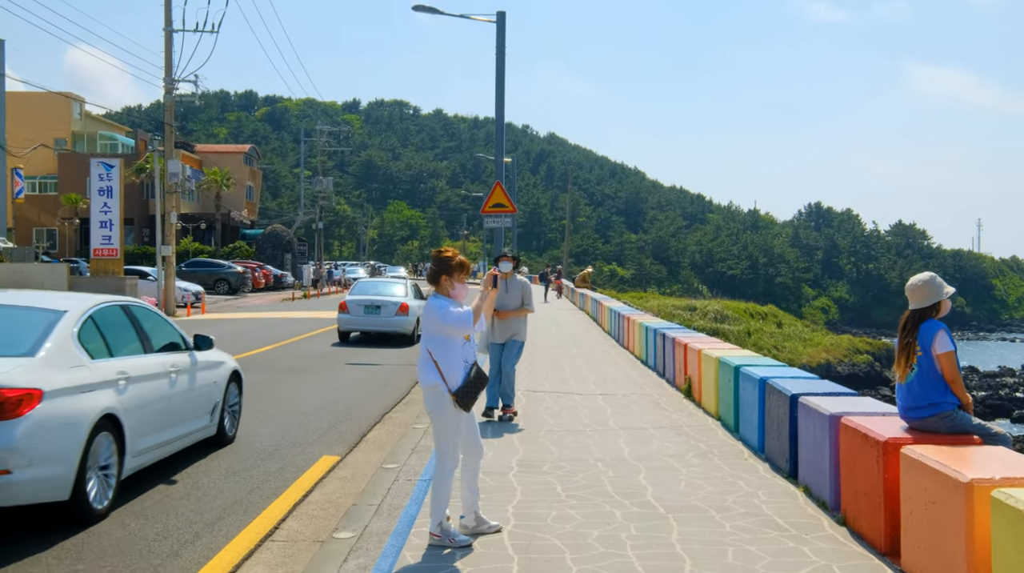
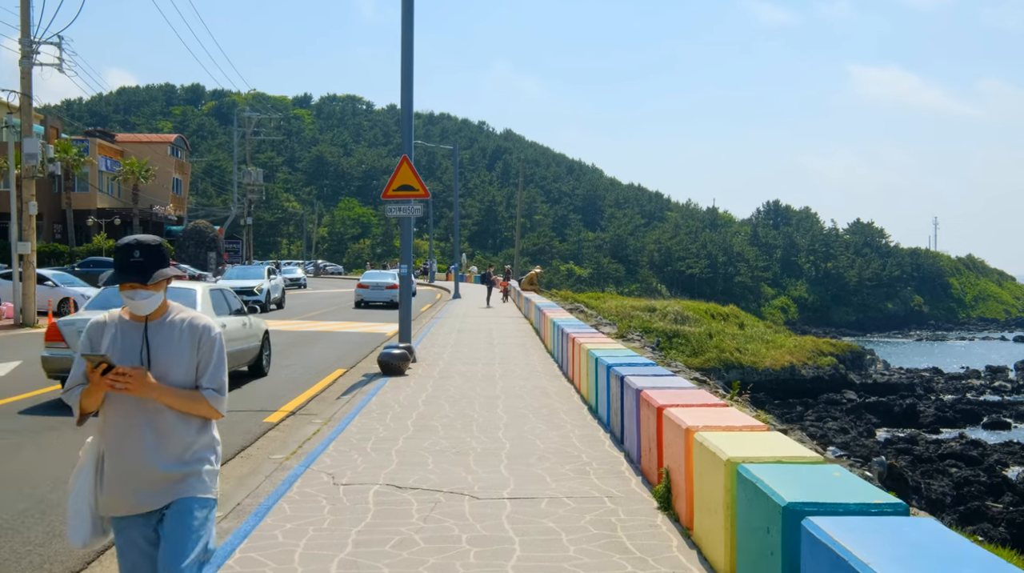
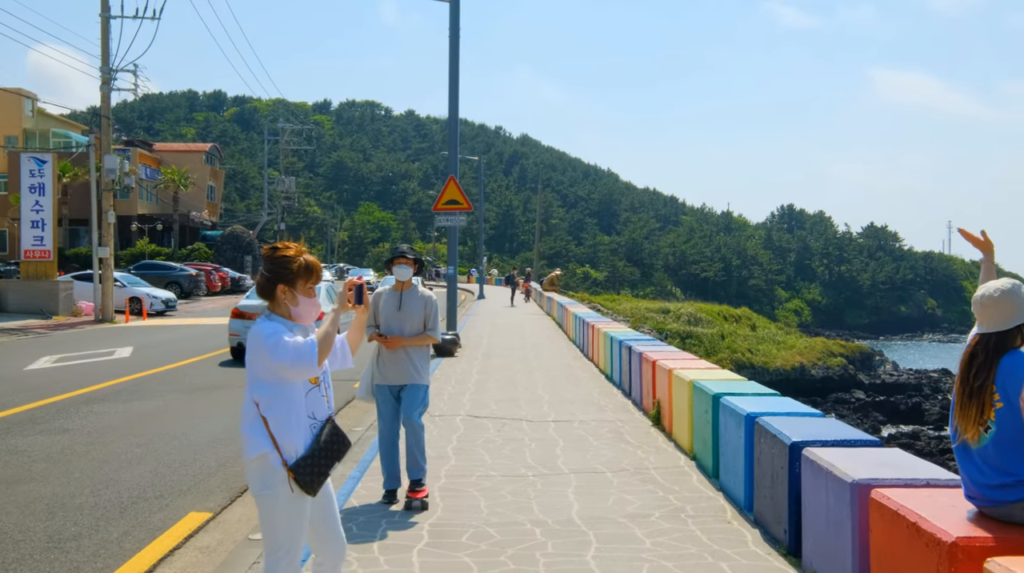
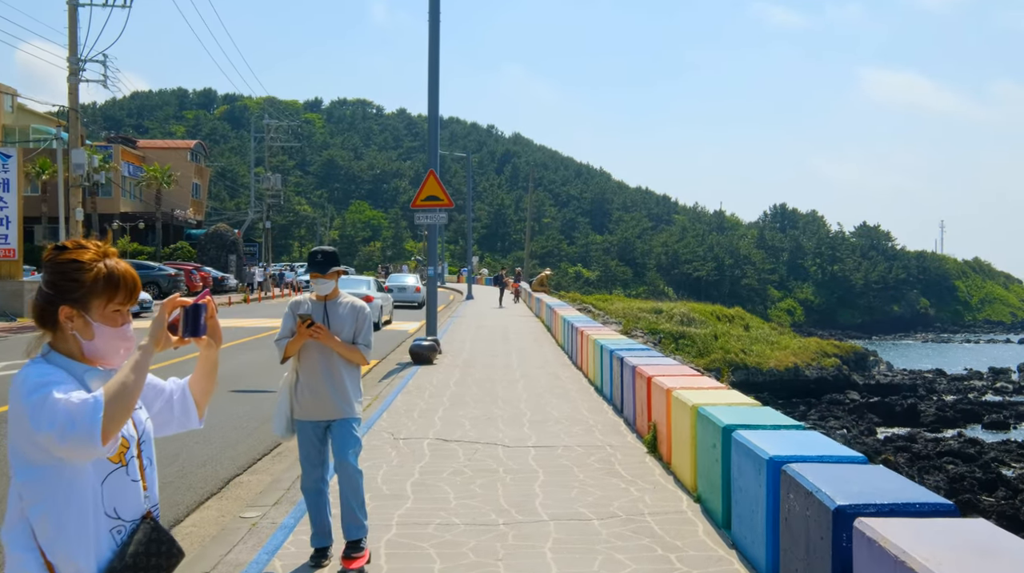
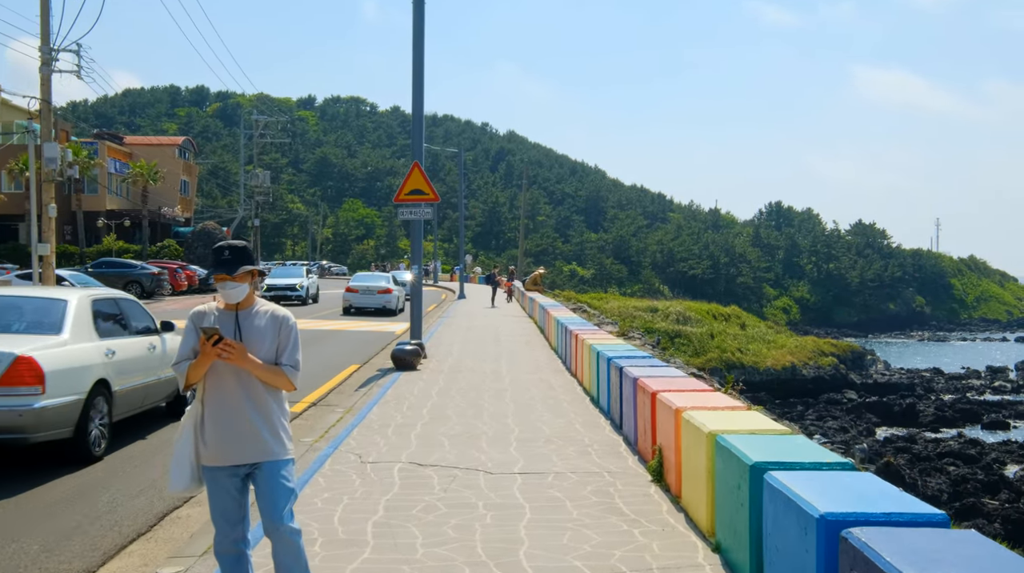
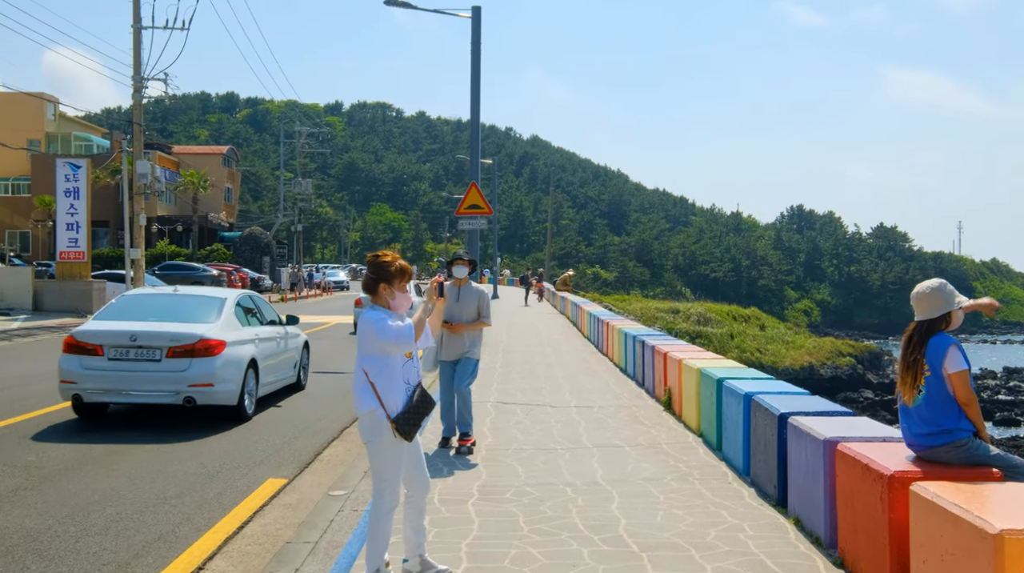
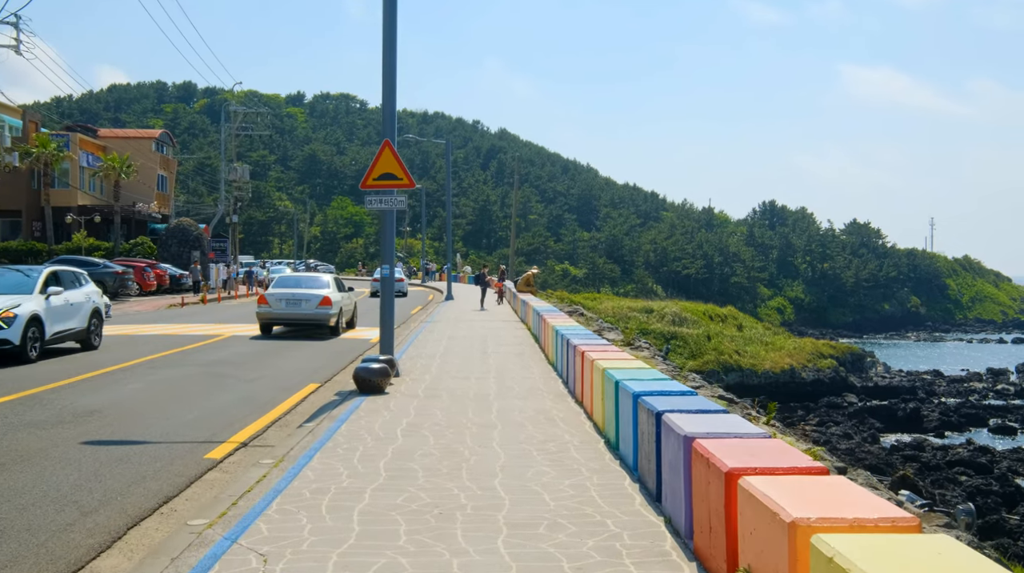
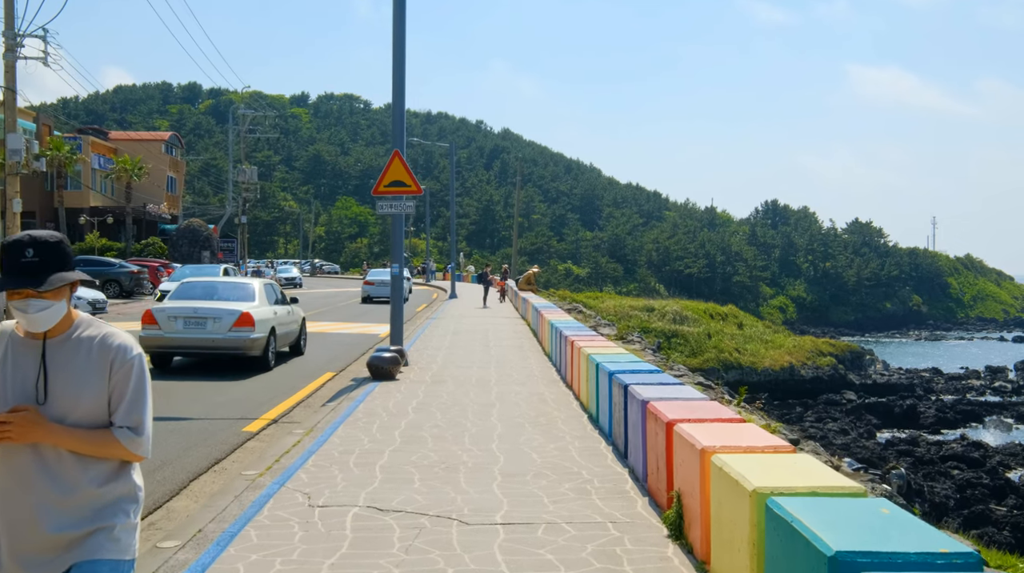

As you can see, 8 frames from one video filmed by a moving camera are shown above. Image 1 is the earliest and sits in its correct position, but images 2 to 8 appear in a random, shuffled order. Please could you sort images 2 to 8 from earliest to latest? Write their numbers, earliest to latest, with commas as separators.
6, 3, 4, 5, 2, 8, 7
